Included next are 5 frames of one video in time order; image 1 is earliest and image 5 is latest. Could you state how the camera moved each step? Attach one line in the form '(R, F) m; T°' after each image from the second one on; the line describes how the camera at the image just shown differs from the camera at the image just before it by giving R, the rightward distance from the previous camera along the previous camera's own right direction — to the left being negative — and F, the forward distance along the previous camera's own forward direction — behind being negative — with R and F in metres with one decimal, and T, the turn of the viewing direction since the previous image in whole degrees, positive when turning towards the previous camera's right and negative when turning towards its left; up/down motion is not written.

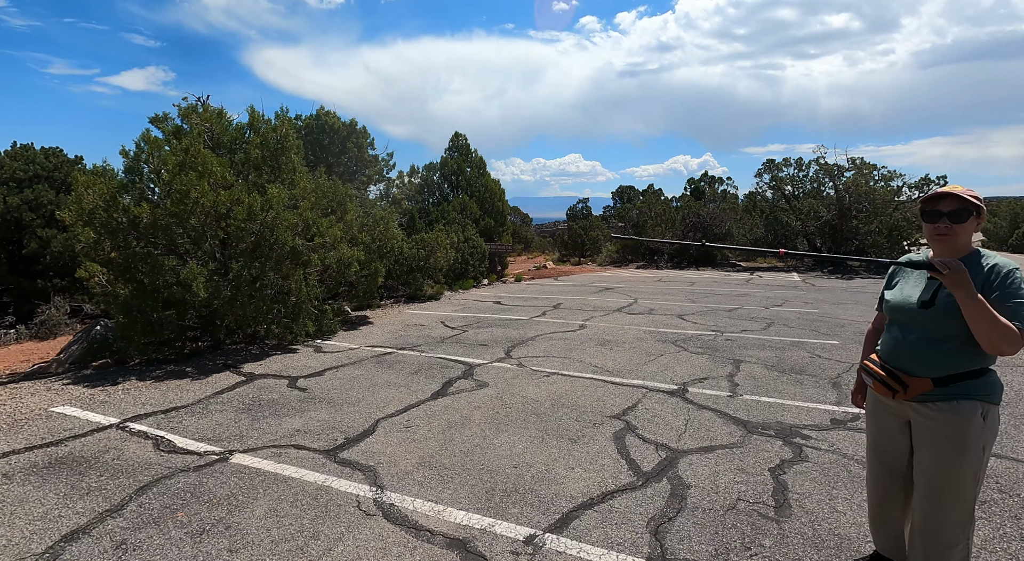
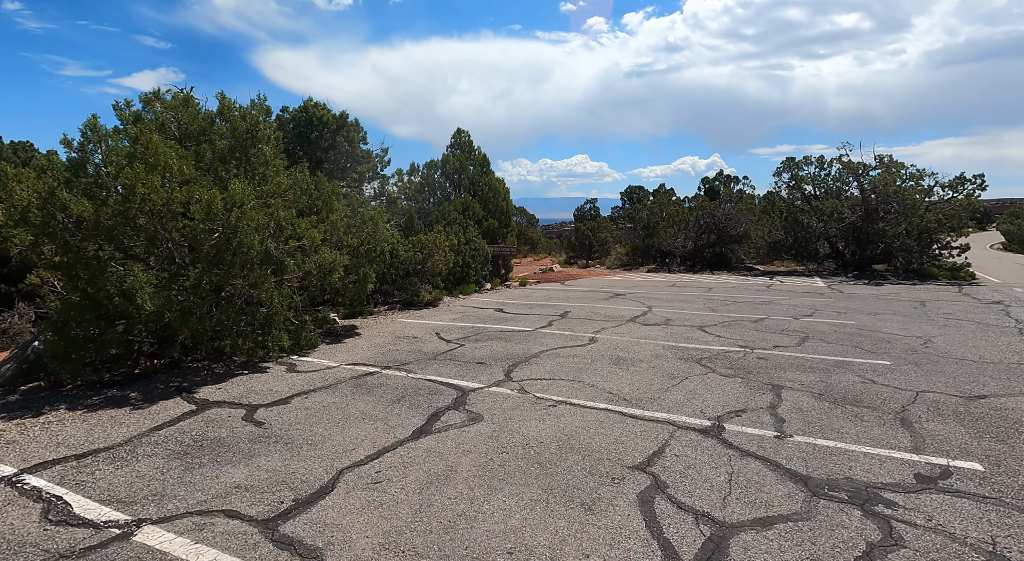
(+0.1, +1.0) m; -1°
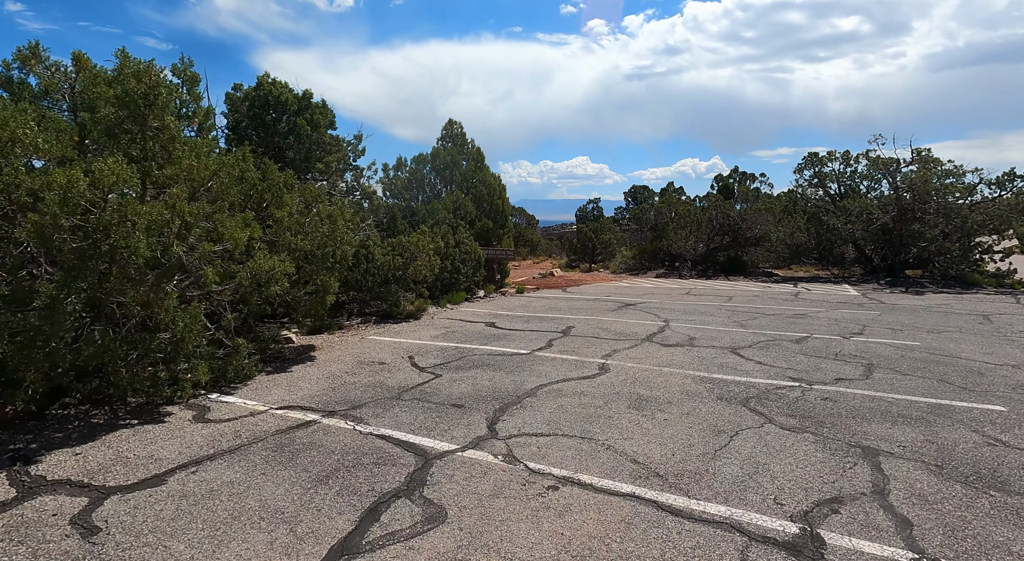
(+0.1, +1.7) m; 0°
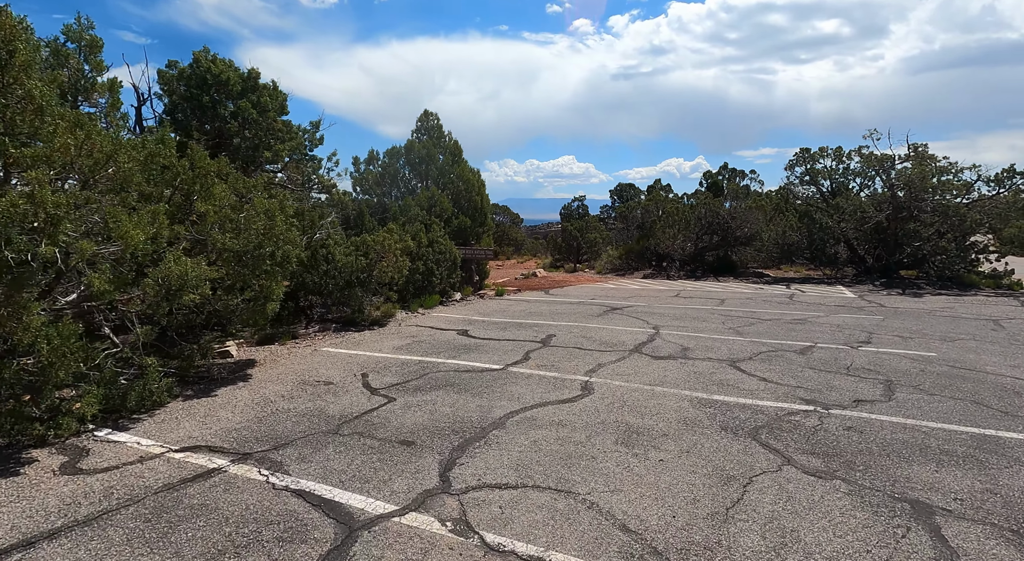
(+0.2, +1.0) m; +1°
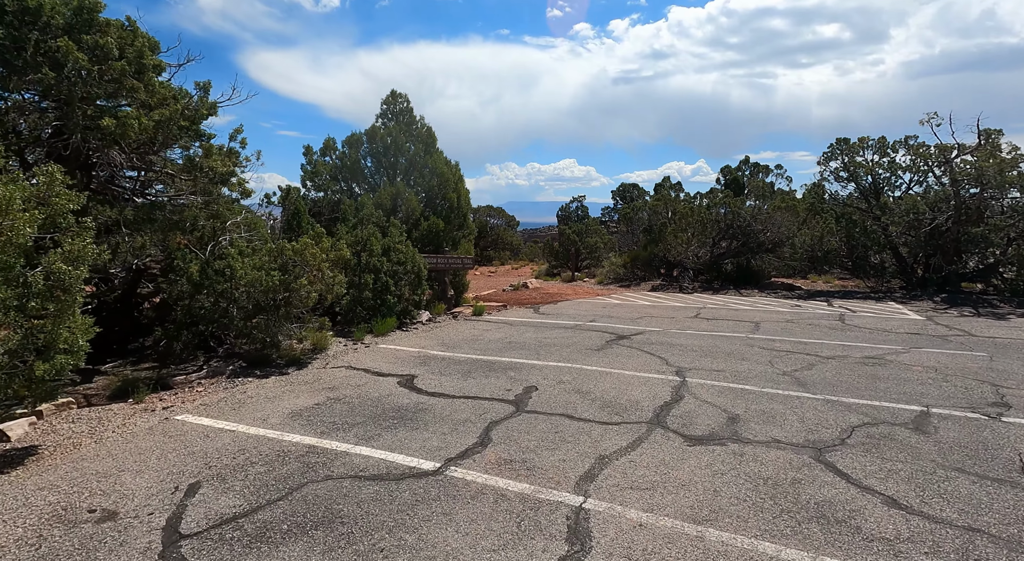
(+0.4, +2.8) m; 0°
